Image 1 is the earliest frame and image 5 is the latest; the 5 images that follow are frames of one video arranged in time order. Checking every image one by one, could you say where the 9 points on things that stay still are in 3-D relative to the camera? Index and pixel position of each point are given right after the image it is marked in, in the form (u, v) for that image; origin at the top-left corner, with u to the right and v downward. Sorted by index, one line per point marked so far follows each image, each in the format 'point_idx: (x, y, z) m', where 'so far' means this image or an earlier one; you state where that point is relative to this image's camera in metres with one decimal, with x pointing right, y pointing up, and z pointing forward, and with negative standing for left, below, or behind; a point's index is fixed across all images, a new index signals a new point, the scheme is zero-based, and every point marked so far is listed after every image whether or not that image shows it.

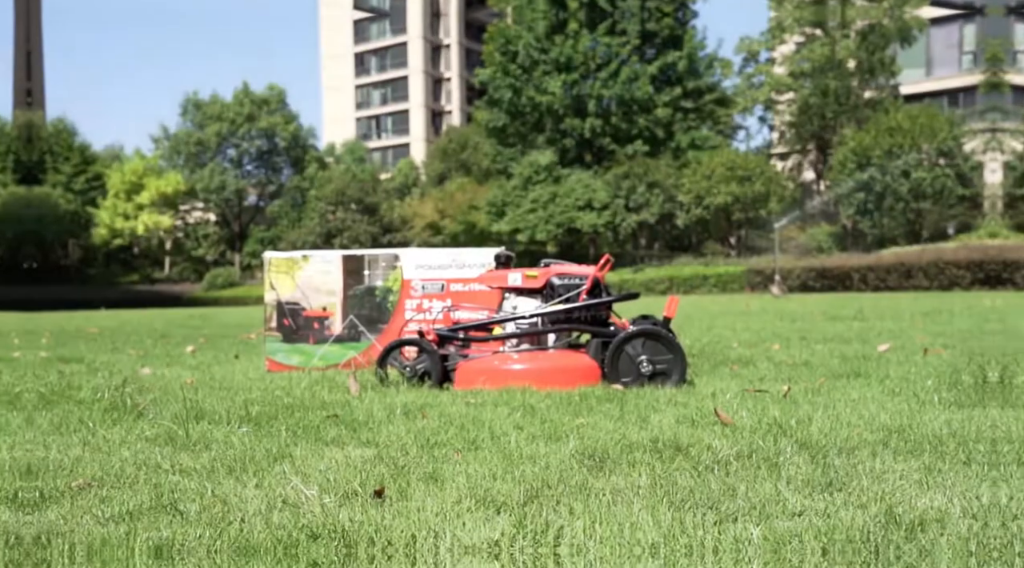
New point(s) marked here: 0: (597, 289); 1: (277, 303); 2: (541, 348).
0: (+0.5, 0.0, +6.1) m
1: (-1.7, -0.1, +7.6) m
2: (+0.2, -0.4, +6.0) m
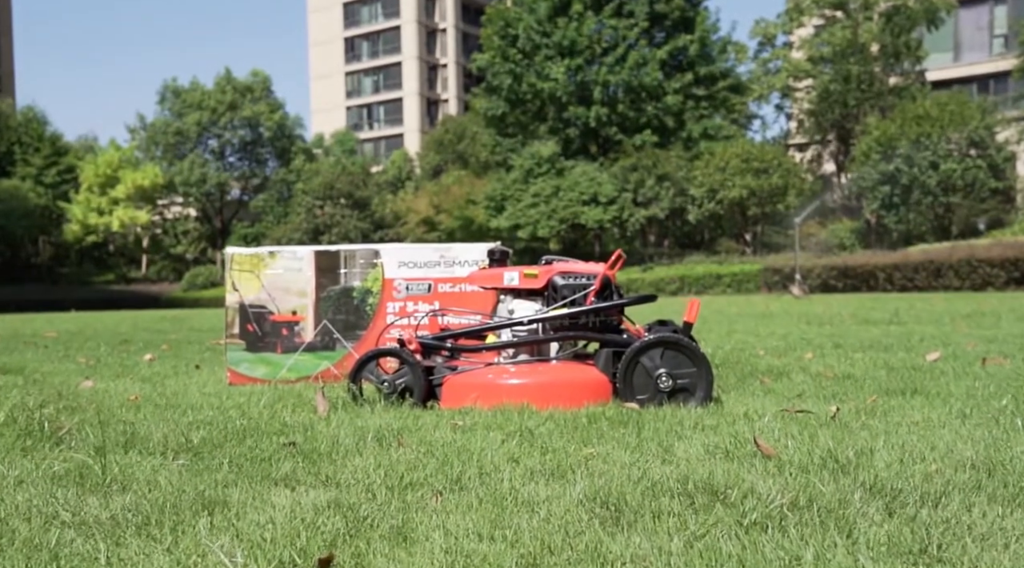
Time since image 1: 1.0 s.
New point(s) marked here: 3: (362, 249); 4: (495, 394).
0: (+0.5, 0.0, +5.3) m
1: (-1.7, -0.1, +6.9) m
2: (+0.1, -0.4, +5.3) m
3: (-0.9, +0.2, +6.9) m
4: (-0.1, -0.5, +5.0) m
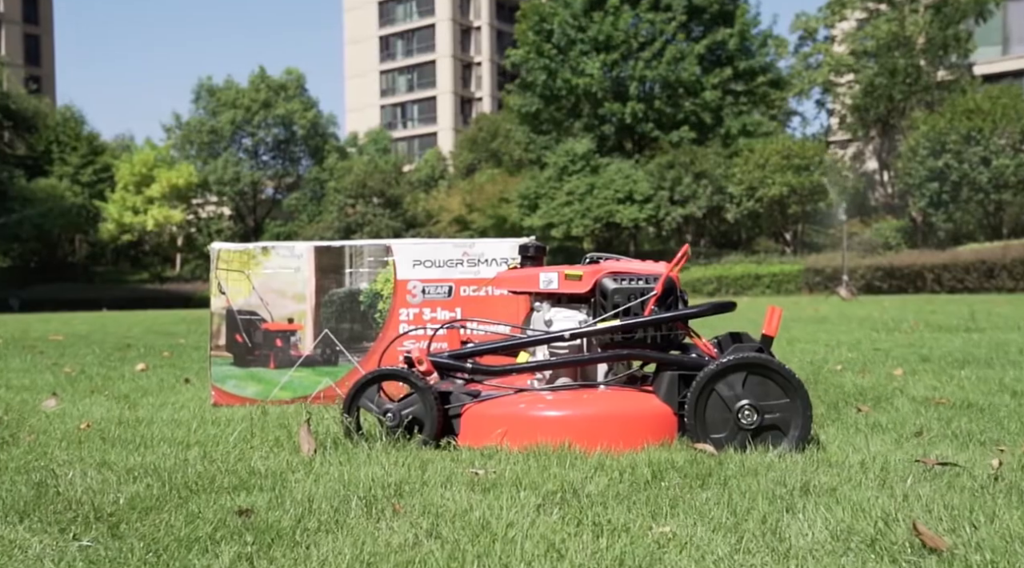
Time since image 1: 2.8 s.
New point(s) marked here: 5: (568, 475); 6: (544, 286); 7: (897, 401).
0: (+0.6, -0.1, +4.2) m
1: (-1.5, -0.2, +5.8) m
2: (+0.3, -0.4, +4.2) m
3: (-0.8, +0.2, +5.8) m
4: (+0.1, -0.5, +3.9) m
5: (+0.2, -0.6, +3.3) m
6: (+0.1, 0.0, +4.3) m
7: (+1.8, -0.5, +5.1) m
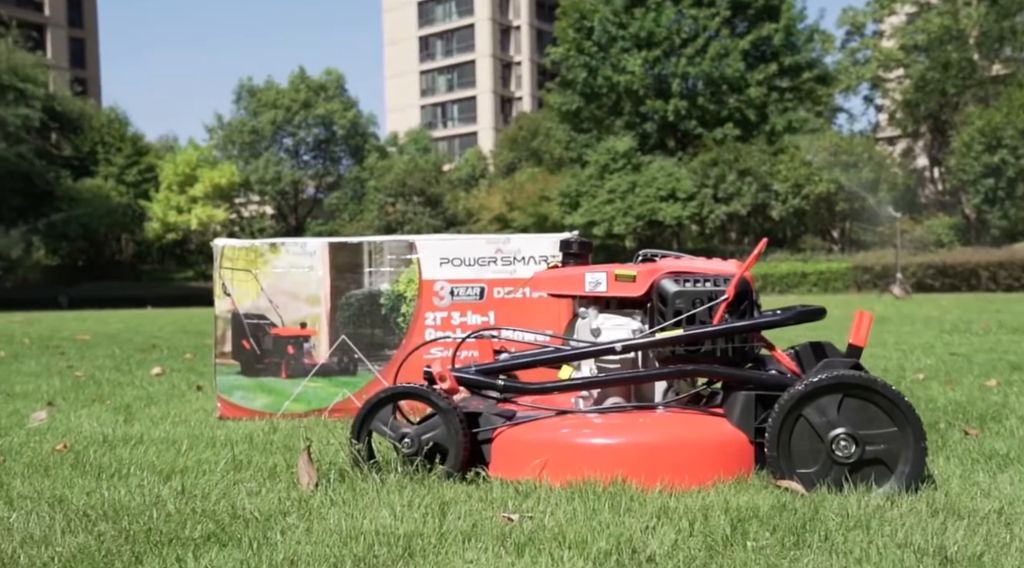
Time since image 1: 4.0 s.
0: (+0.7, -0.1, +3.5) m
1: (-1.3, -0.2, +5.1) m
2: (+0.4, -0.4, +3.4) m
3: (-0.6, +0.2, +5.1) m
4: (+0.2, -0.5, +3.2) m
5: (+0.3, -0.6, +2.6) m
6: (+0.3, 0.0, +3.6) m
7: (+2.0, -0.5, +4.3) m
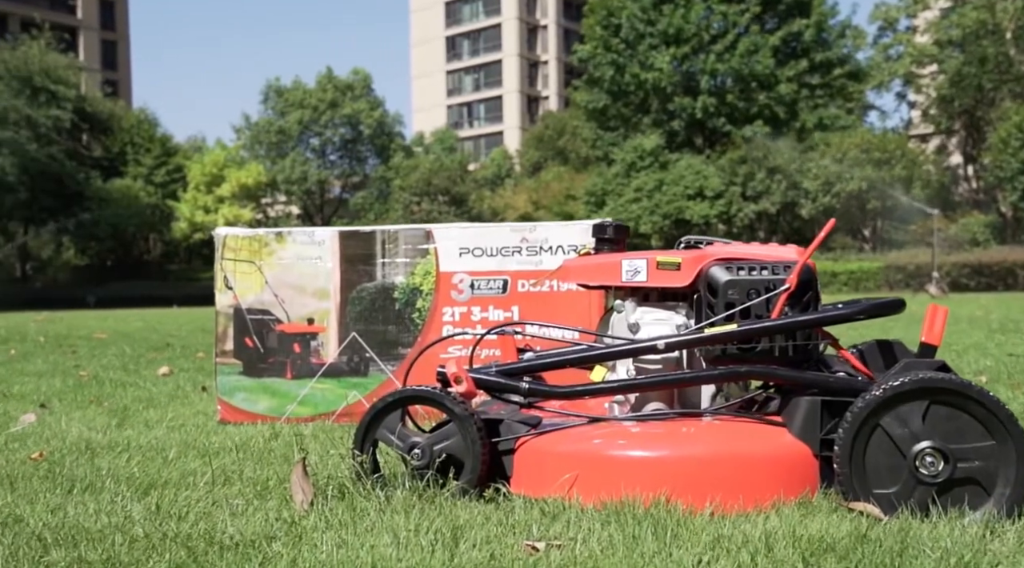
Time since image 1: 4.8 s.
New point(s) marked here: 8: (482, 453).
0: (+0.8, 0.0, +3.0) m
1: (-1.2, -0.1, +4.7) m
2: (+0.5, -0.4, +3.0) m
3: (-0.5, +0.2, +4.7) m
4: (+0.2, -0.5, +2.8) m
5: (+0.3, -0.6, +2.2) m
6: (+0.3, 0.0, +3.1) m
7: (+2.0, -0.5, +3.8) m
8: (-0.1, -0.5, +2.9) m
